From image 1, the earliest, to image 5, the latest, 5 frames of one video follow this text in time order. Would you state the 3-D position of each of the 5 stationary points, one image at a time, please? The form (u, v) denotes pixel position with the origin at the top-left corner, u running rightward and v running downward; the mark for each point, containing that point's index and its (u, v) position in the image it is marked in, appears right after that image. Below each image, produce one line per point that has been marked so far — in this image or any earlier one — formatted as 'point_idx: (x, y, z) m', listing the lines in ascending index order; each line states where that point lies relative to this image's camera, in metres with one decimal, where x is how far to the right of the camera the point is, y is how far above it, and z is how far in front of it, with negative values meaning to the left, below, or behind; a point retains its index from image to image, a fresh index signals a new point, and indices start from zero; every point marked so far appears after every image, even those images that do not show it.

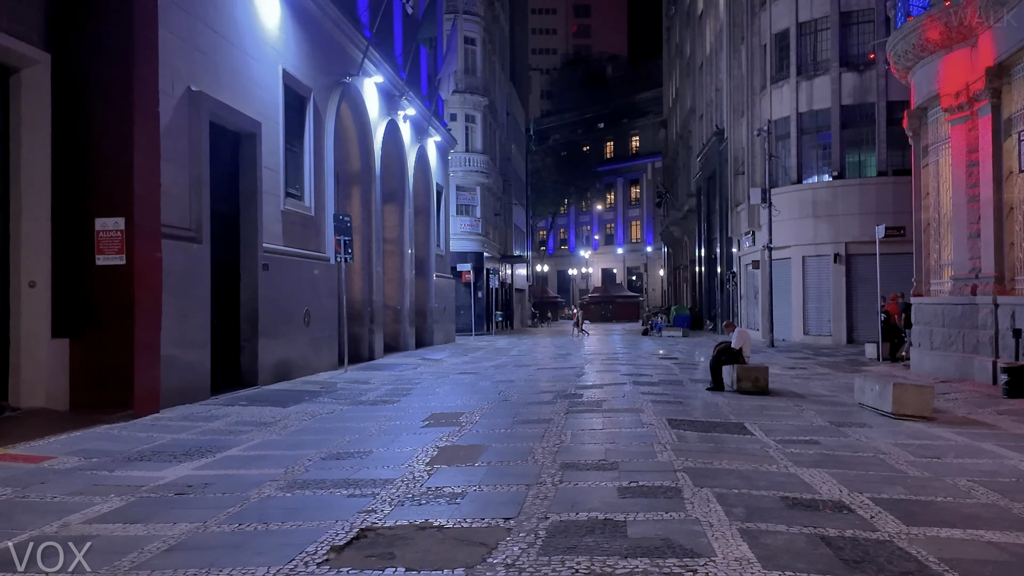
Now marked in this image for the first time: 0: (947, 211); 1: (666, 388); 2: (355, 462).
0: (+8.5, +1.5, +17.0) m
1: (+2.6, -1.7, +14.5) m
2: (-1.5, -1.6, +8.0) m
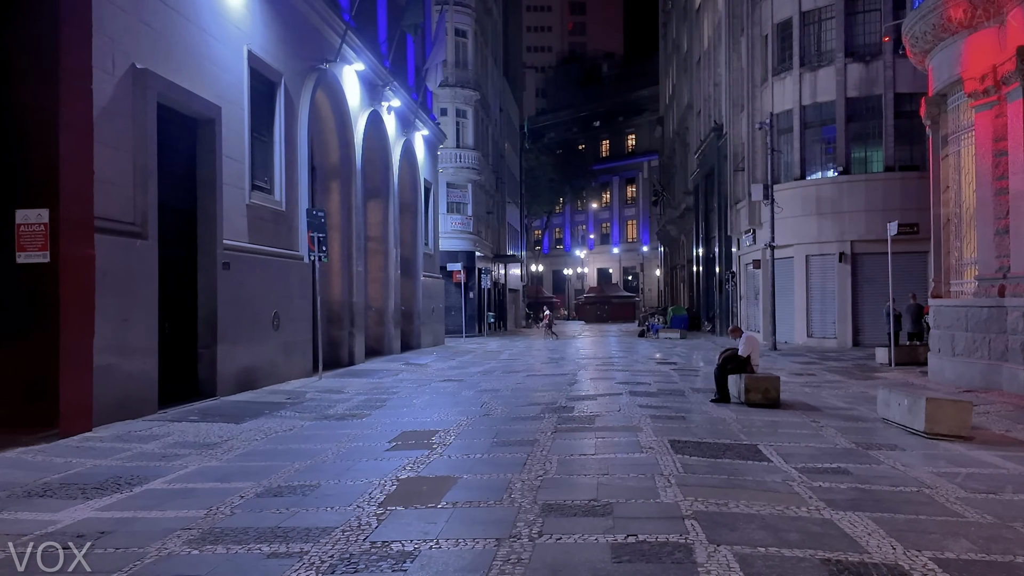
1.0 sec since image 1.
0: (+8.3, +1.5, +15.6) m
1: (+2.3, -1.7, +13.1) m
2: (-1.7, -1.6, +6.7) m
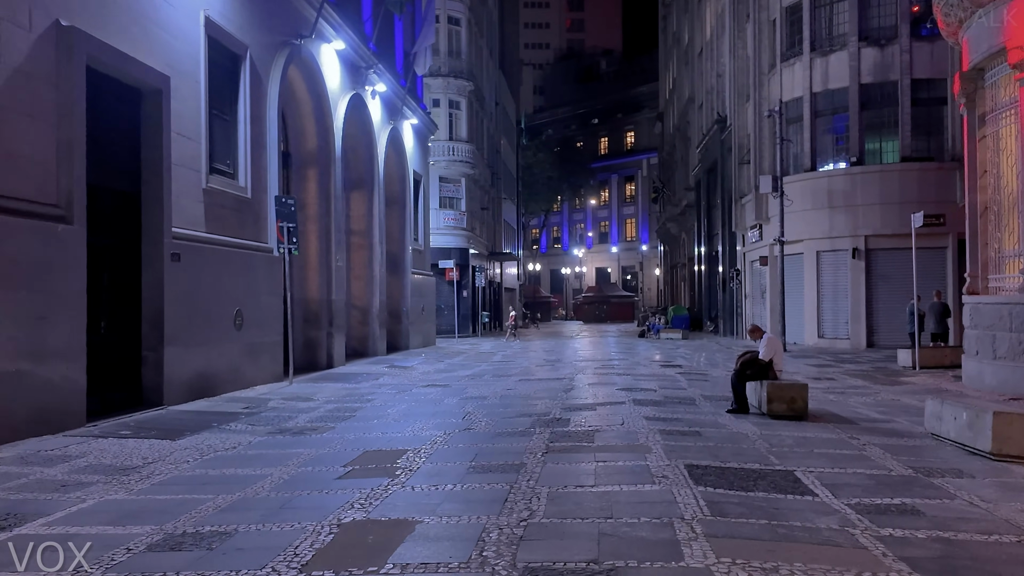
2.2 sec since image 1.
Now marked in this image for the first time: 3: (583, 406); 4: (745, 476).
0: (+8.1, +1.6, +14.0) m
1: (+2.2, -1.6, +11.5) m
2: (-1.8, -1.5, +5.0) m
3: (+1.0, -1.6, +11.8) m
4: (+1.9, -1.5, +7.0) m
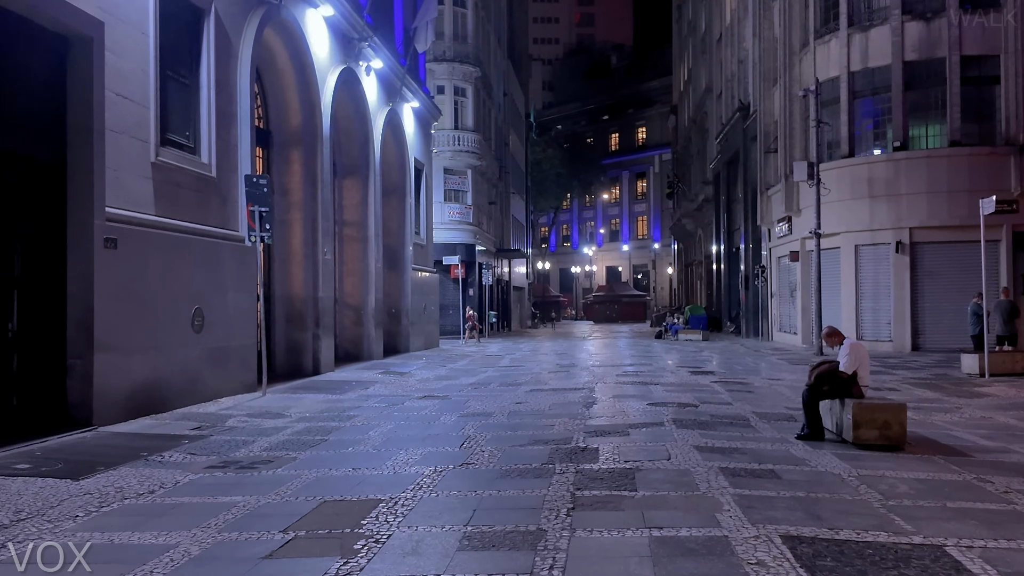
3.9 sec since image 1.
0: (+8.2, +1.6, +11.6) m
1: (+2.3, -1.5, +9.1) m
2: (-1.8, -1.5, +2.7) m
3: (+1.1, -1.5, +9.5) m
4: (+2.0, -1.5, +4.7) m
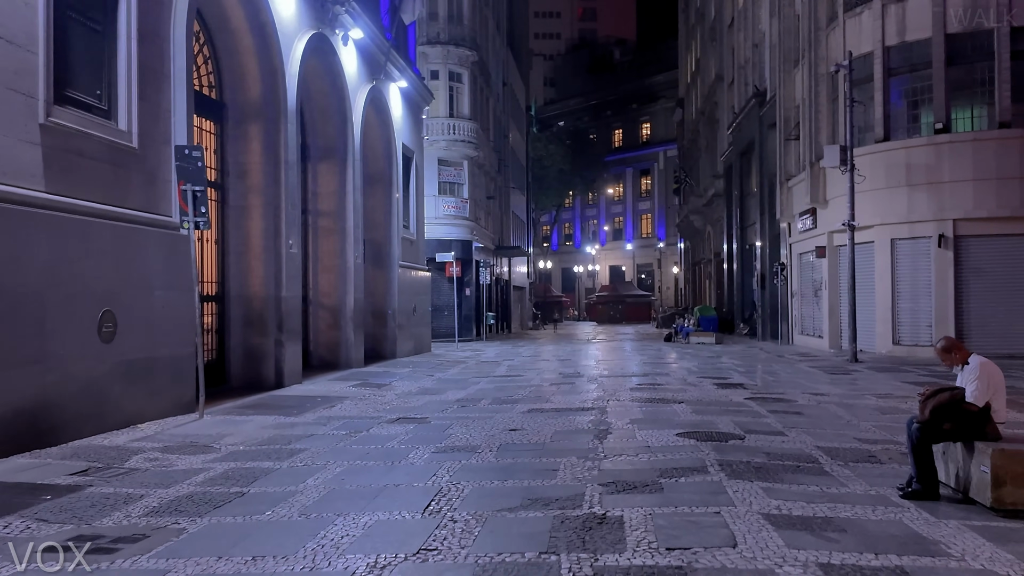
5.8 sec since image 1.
0: (+8.1, +1.7, +9.0) m
1: (+2.2, -1.5, +6.5) m
2: (-1.9, -1.4, +0.1) m
3: (+1.0, -1.5, +6.9) m
4: (+1.9, -1.4, +2.1) m
